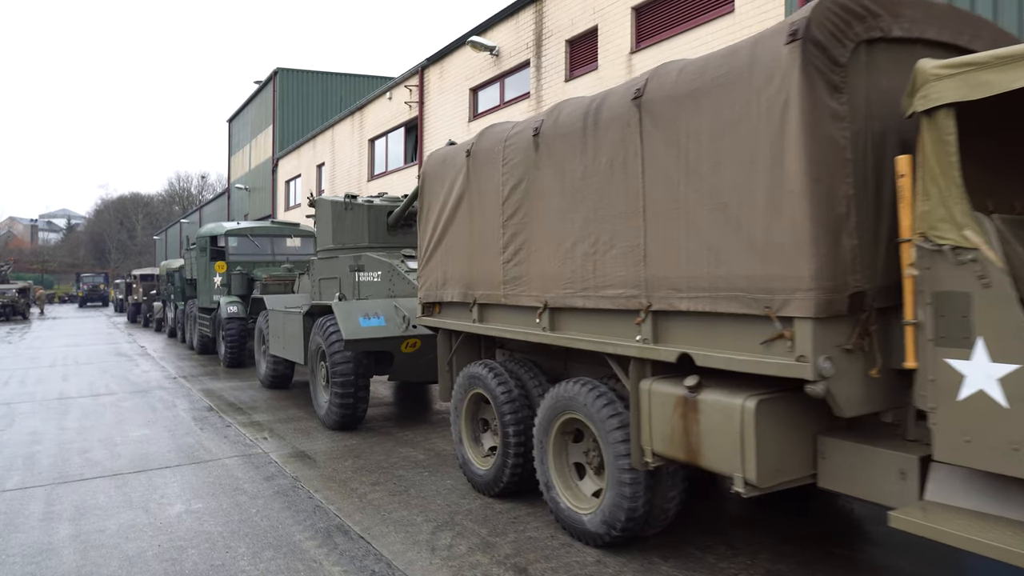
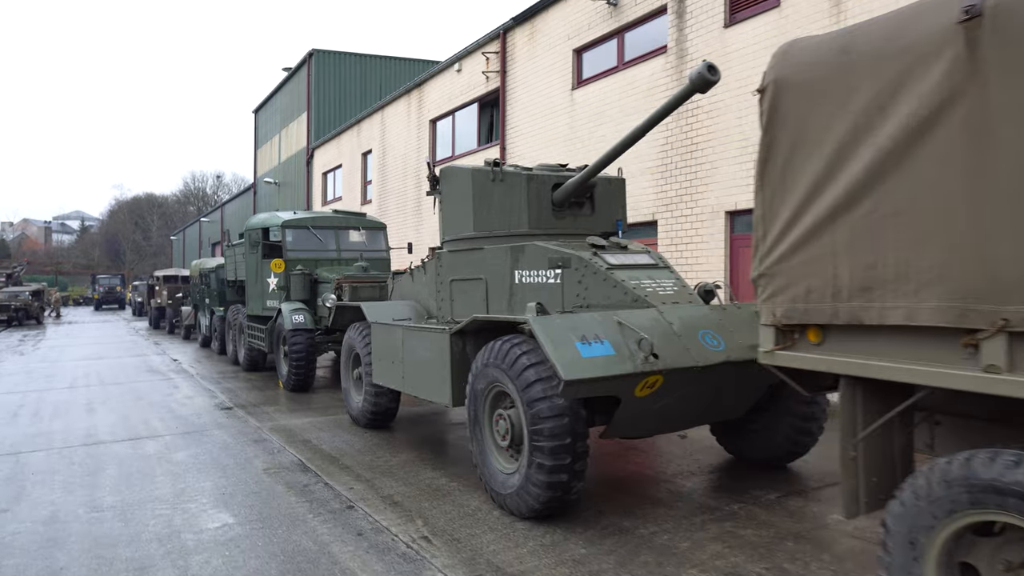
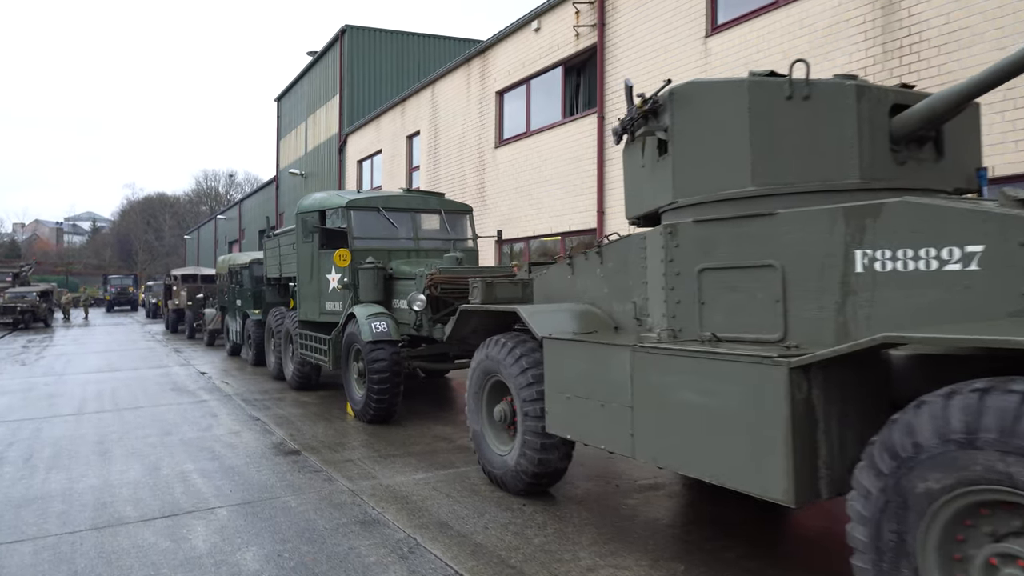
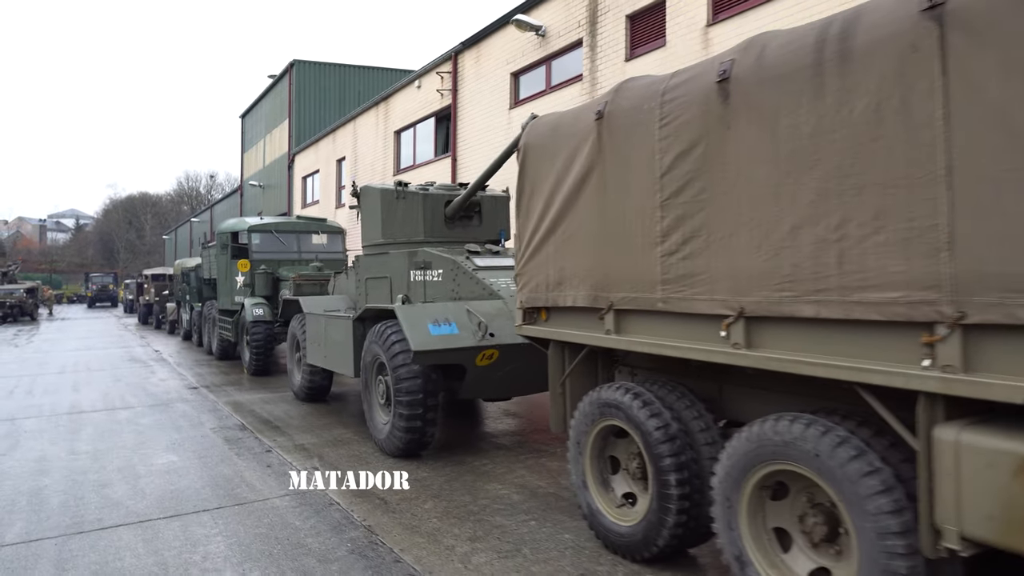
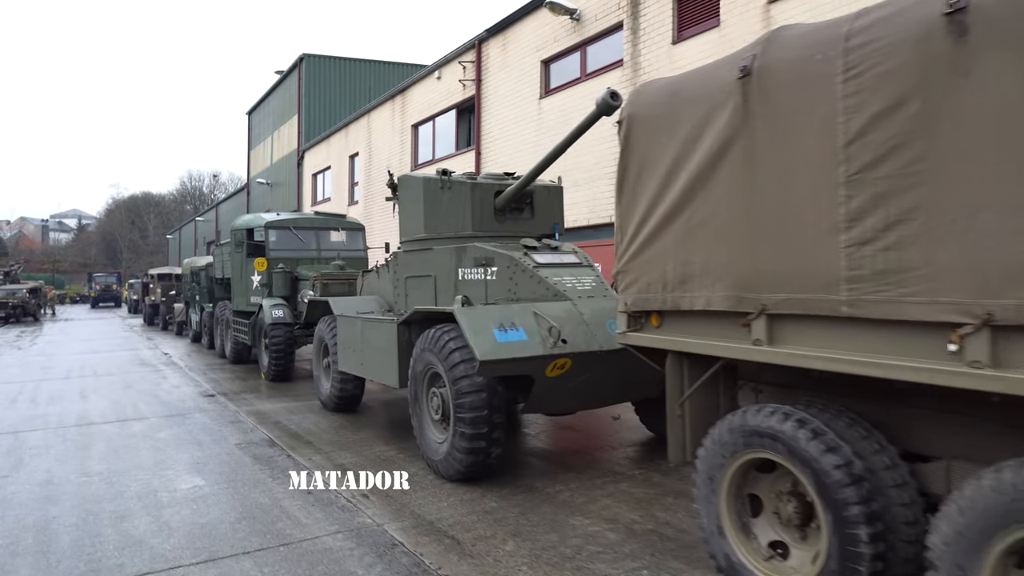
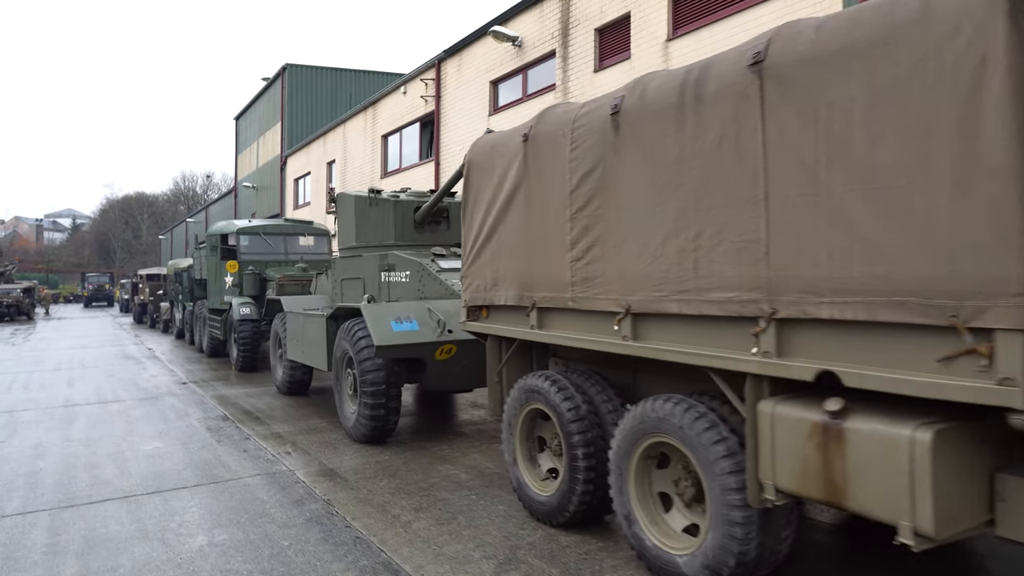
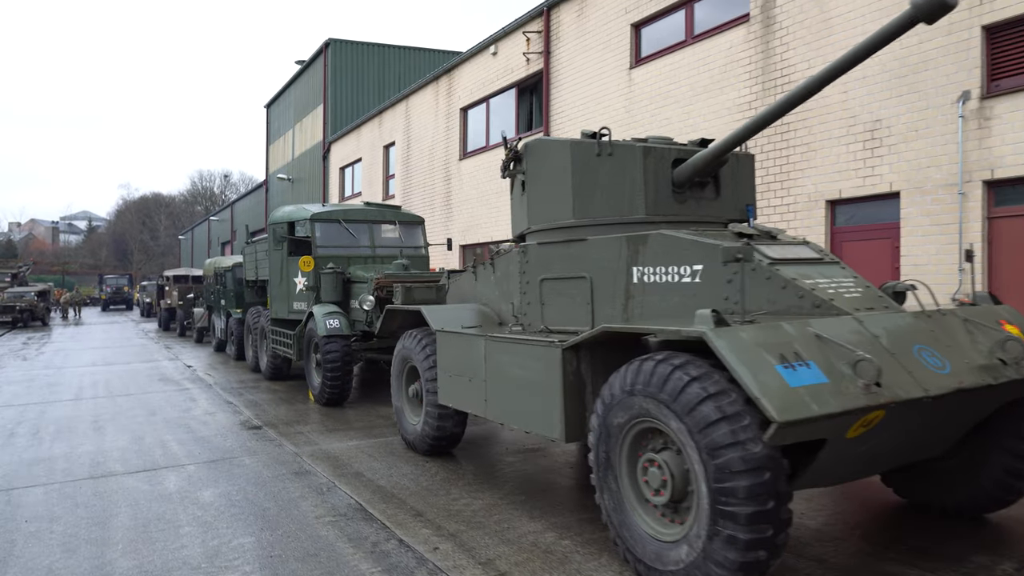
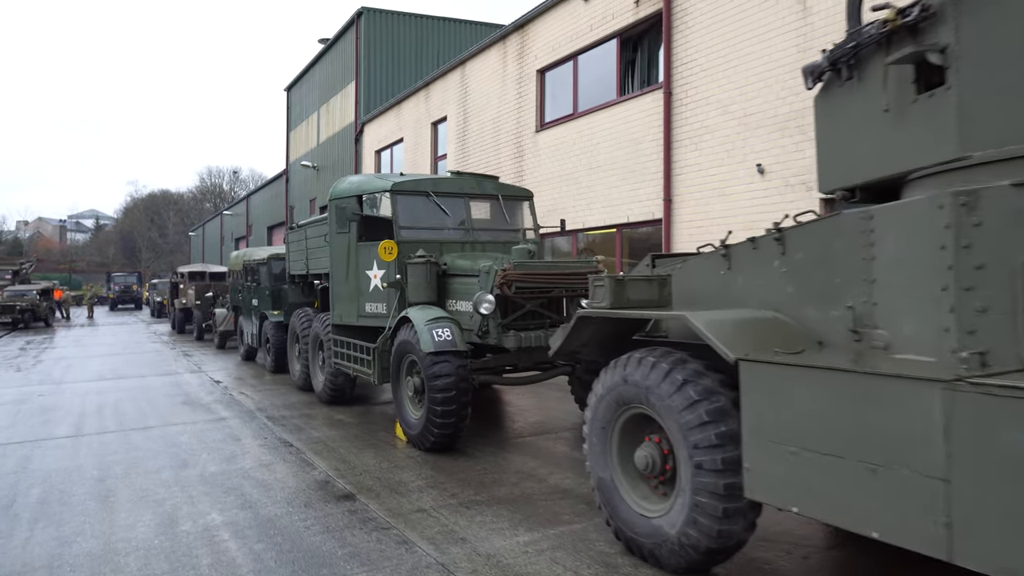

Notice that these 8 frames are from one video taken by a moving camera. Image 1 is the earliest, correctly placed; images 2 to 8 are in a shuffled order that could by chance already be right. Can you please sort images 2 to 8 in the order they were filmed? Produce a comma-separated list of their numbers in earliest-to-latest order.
6, 4, 5, 2, 7, 3, 8
